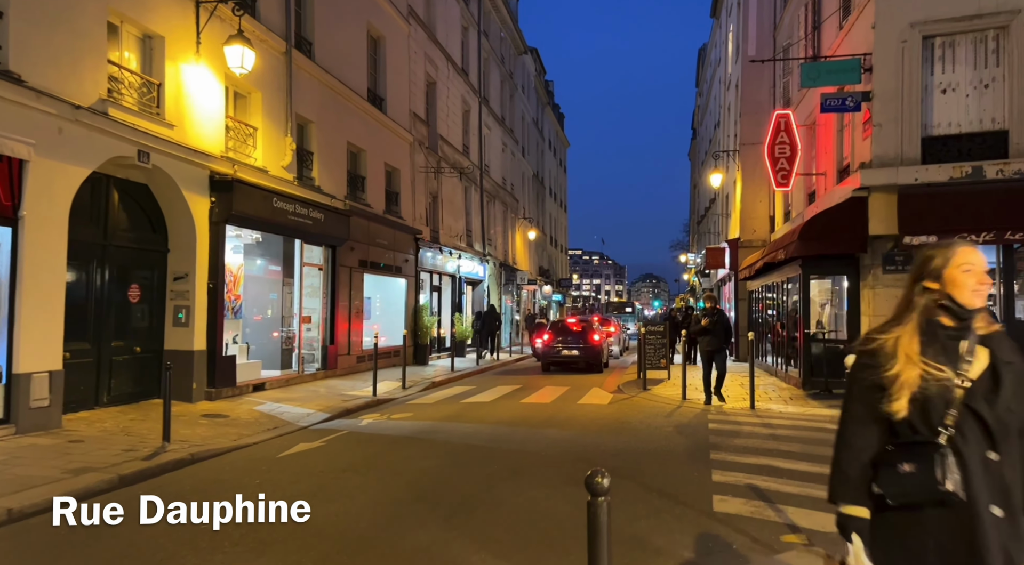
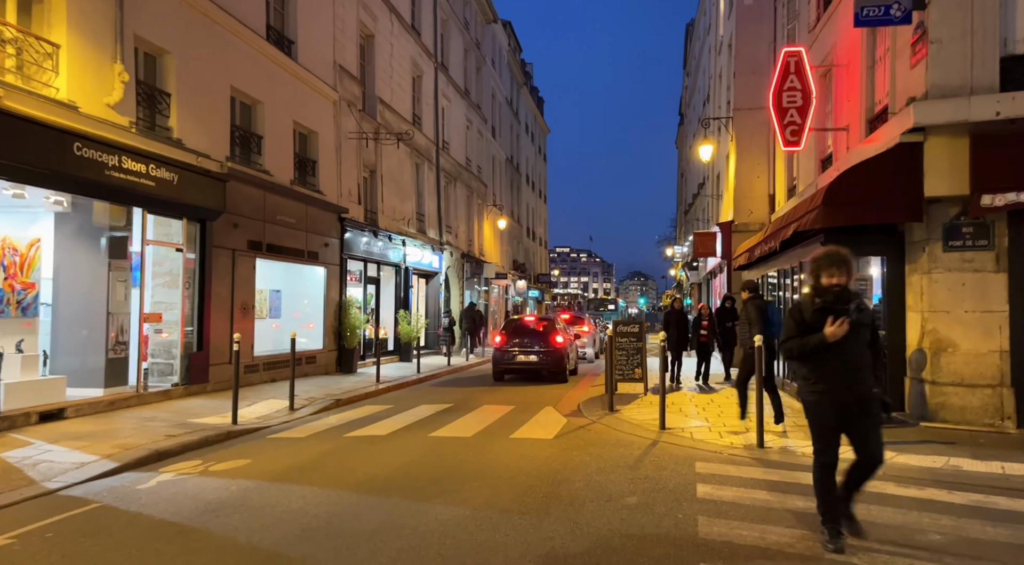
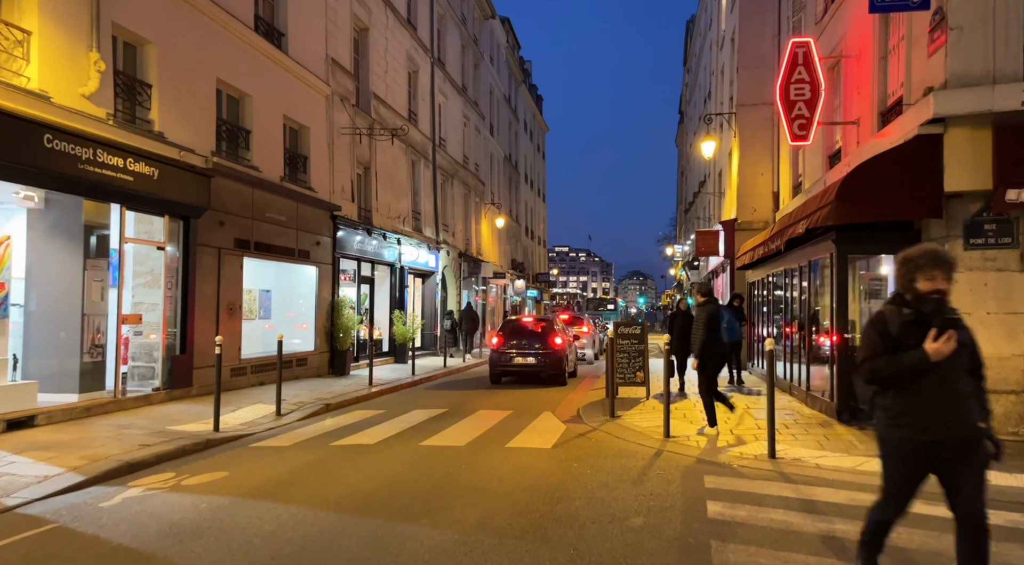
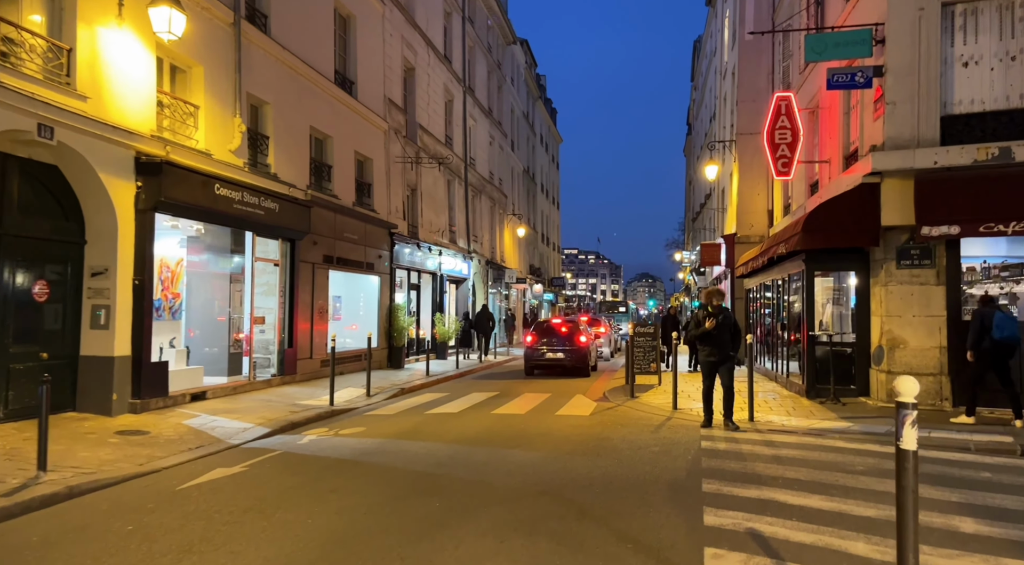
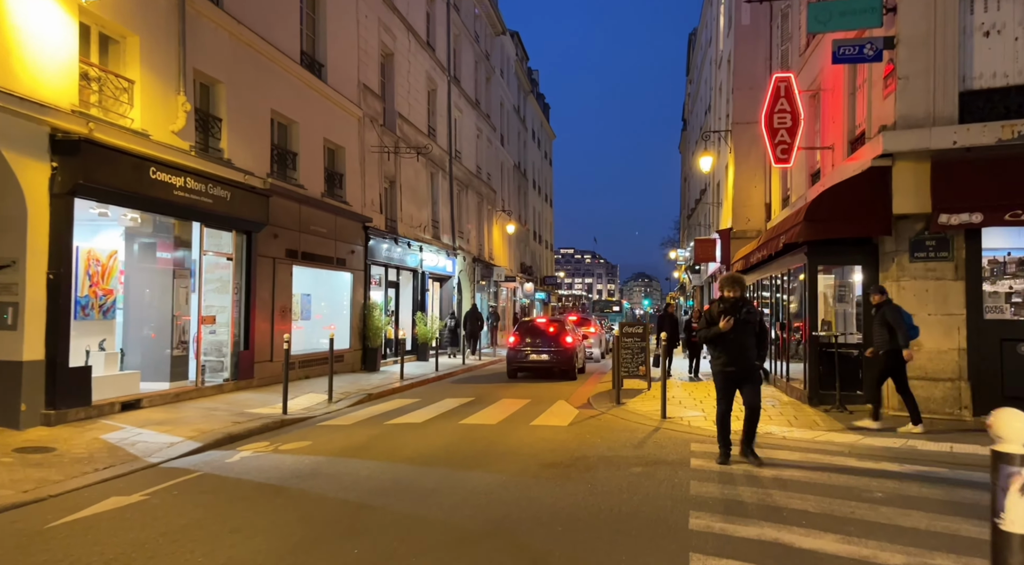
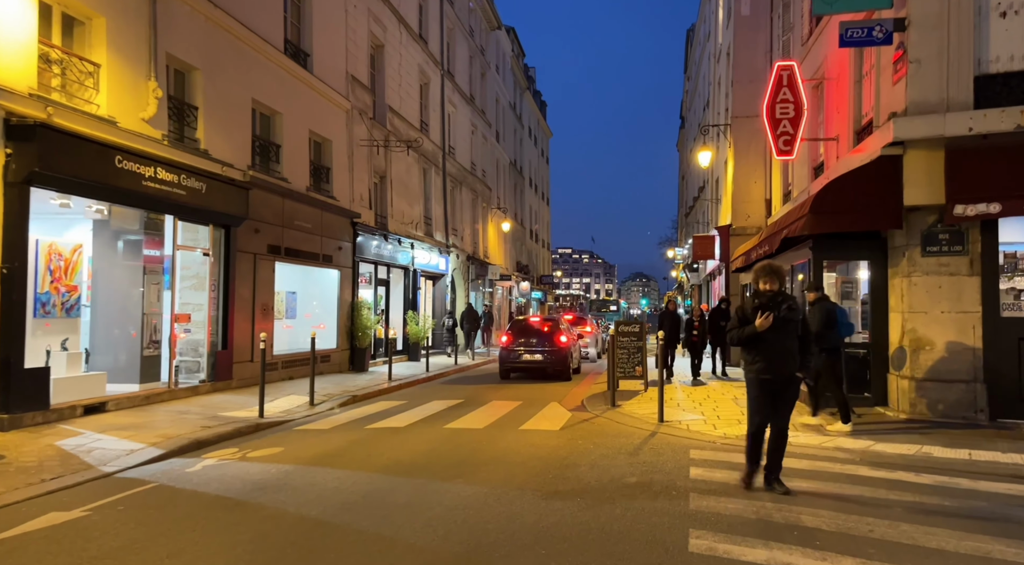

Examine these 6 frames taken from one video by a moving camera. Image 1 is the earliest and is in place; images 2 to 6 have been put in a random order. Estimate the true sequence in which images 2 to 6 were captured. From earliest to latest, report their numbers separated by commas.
4, 5, 6, 2, 3
